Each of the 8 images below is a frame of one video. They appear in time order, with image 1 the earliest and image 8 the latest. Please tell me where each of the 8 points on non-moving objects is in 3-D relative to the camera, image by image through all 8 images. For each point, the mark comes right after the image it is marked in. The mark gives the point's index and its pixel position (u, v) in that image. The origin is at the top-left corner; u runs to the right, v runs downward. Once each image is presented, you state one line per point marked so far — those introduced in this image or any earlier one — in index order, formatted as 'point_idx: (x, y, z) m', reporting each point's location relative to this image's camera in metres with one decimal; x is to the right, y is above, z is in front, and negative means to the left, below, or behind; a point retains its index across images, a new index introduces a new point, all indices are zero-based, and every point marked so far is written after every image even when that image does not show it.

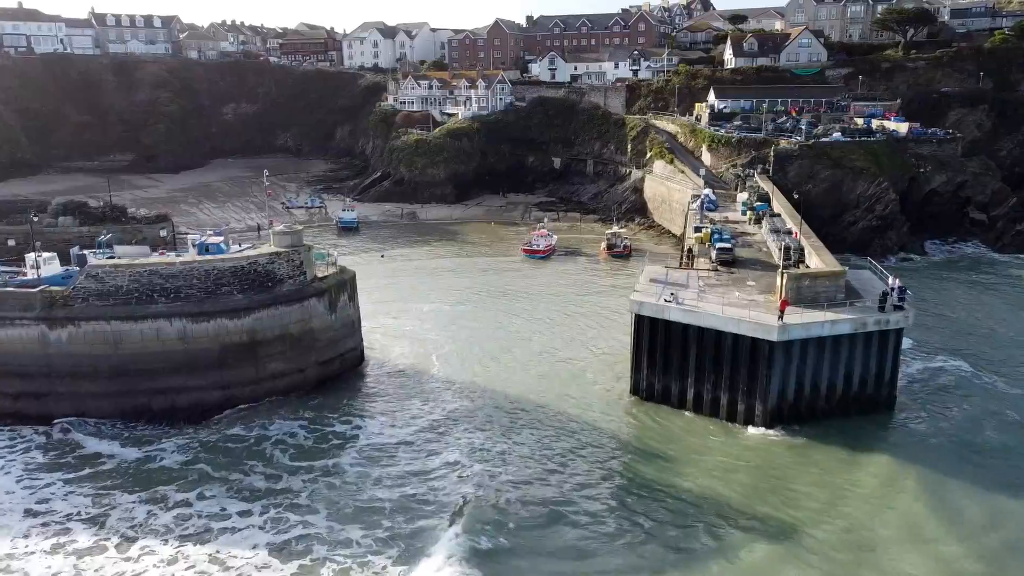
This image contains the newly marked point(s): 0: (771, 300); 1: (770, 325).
0: (+5.6, -0.3, +18.5) m
1: (+5.1, -0.7, +16.7) m
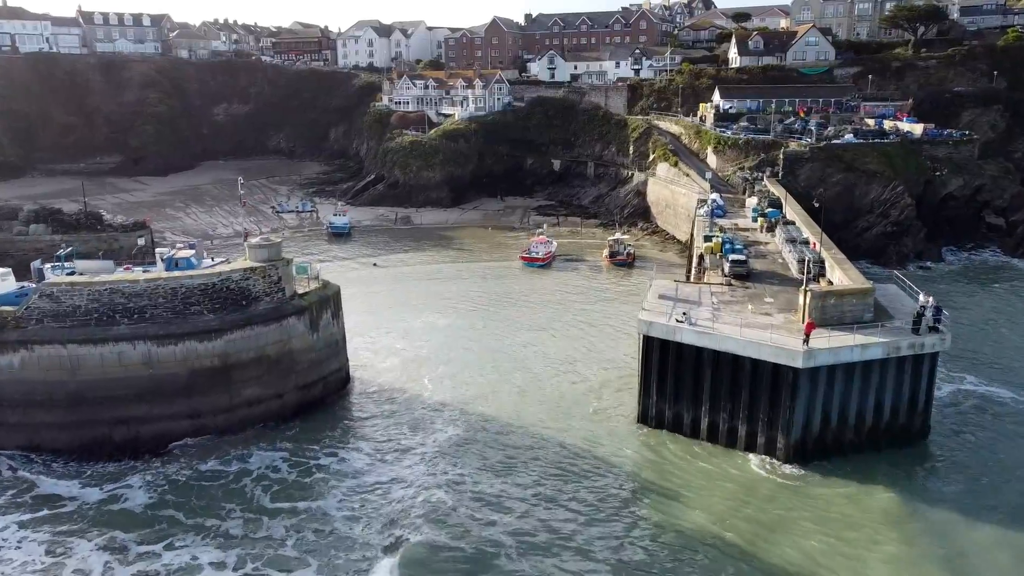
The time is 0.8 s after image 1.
0: (+5.6, -0.6, +16.9) m
1: (+5.0, -1.1, +15.1) m
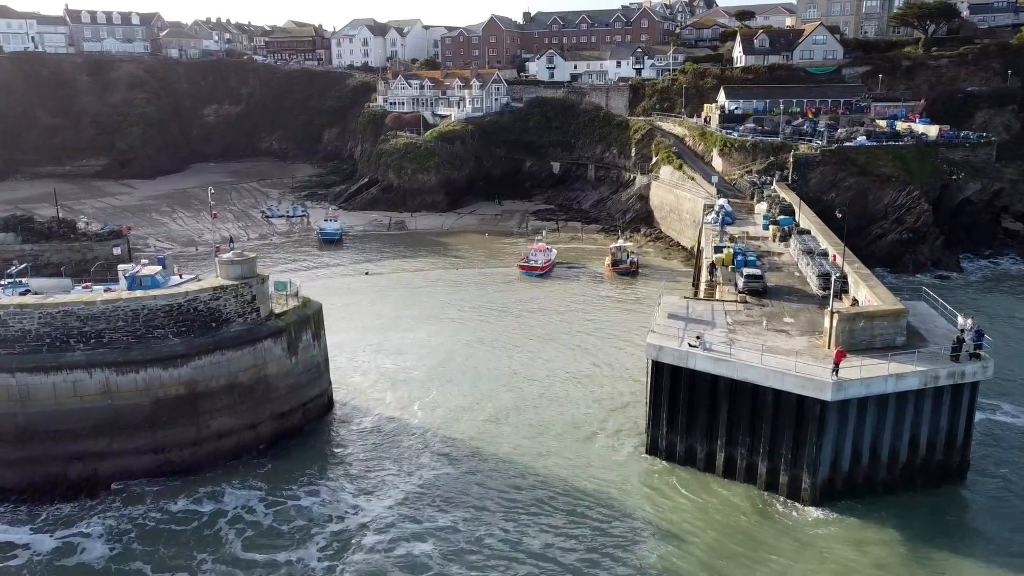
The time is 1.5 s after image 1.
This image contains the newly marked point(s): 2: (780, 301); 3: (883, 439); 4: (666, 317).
0: (+5.5, -1.0, +15.4) m
1: (+4.9, -1.5, +13.5) m
2: (+5.8, -0.3, +18.4) m
3: (+6.2, -2.5, +14.2) m
4: (+3.1, -0.6, +17.3) m
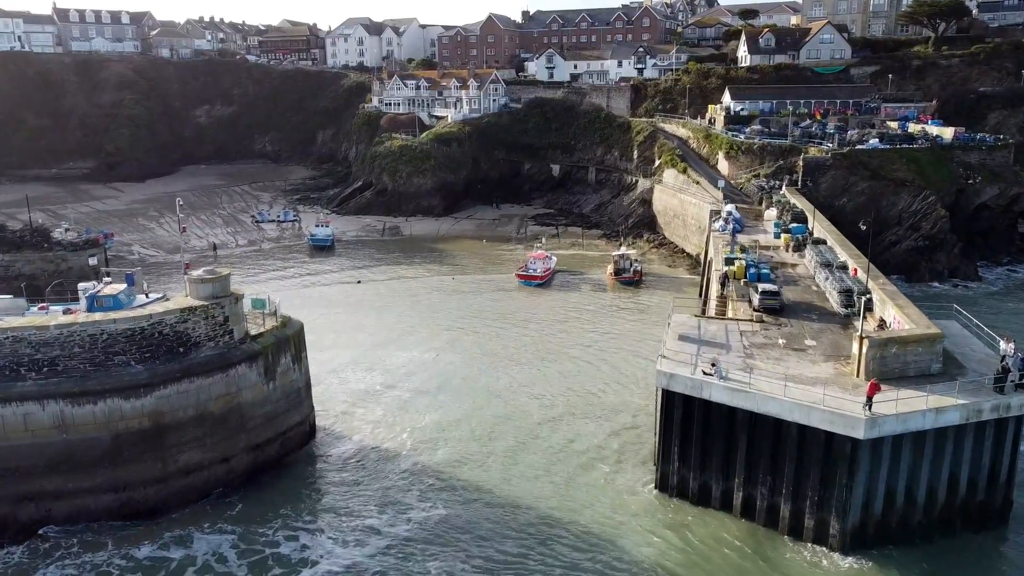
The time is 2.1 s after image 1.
0: (+5.4, -1.4, +14.0) m
1: (+4.9, -1.8, +12.1) m
2: (+5.7, -0.6, +17.0) m
3: (+6.1, -2.9, +12.8) m
4: (+3.1, -1.0, +15.9) m
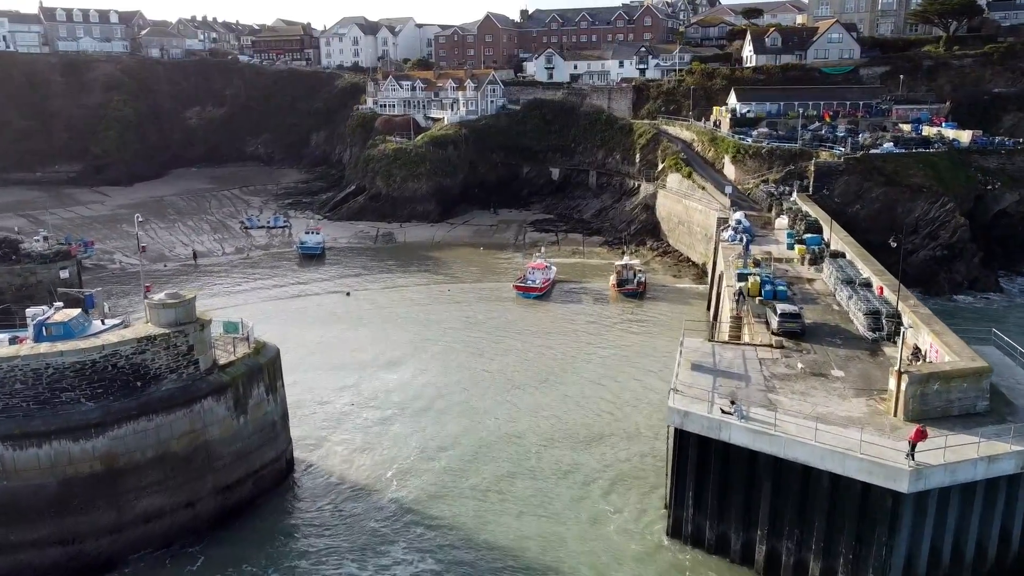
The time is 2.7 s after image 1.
0: (+5.4, -1.8, +12.5) m
1: (+4.8, -2.3, +10.7) m
2: (+5.7, -1.0, +15.5) m
3: (+6.1, -3.3, +11.3) m
4: (+3.0, -1.4, +14.4) m
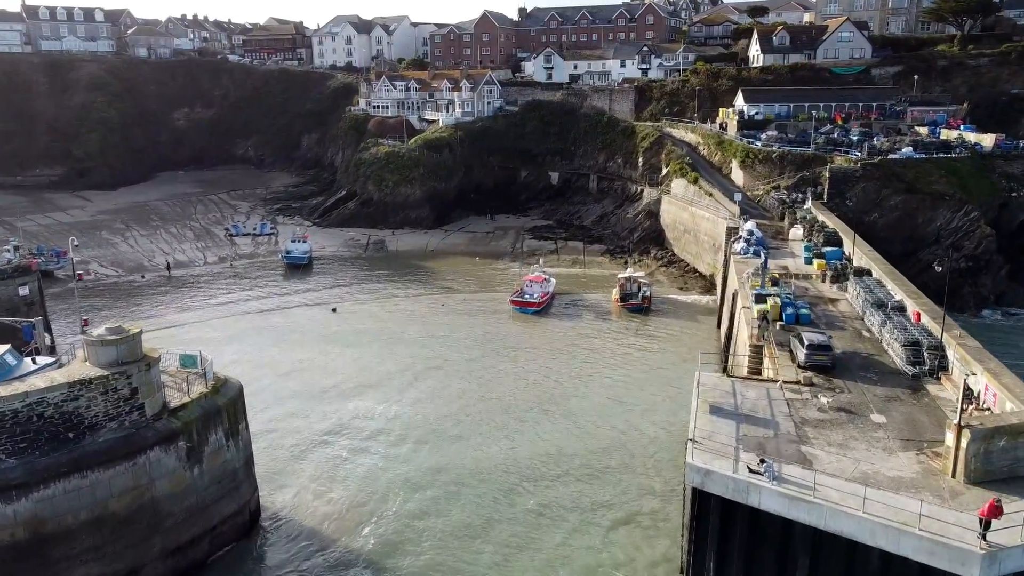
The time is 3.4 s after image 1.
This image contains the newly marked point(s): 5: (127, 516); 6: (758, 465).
0: (+5.3, -2.2, +10.7) m
1: (+4.7, -2.7, +8.9) m
2: (+5.5, -1.5, +13.7) m
3: (+6.0, -3.8, +9.5) m
4: (+2.9, -1.8, +12.6) m
5: (-5.3, -3.1, +11.7) m
6: (+3.1, -2.2, +10.7) m
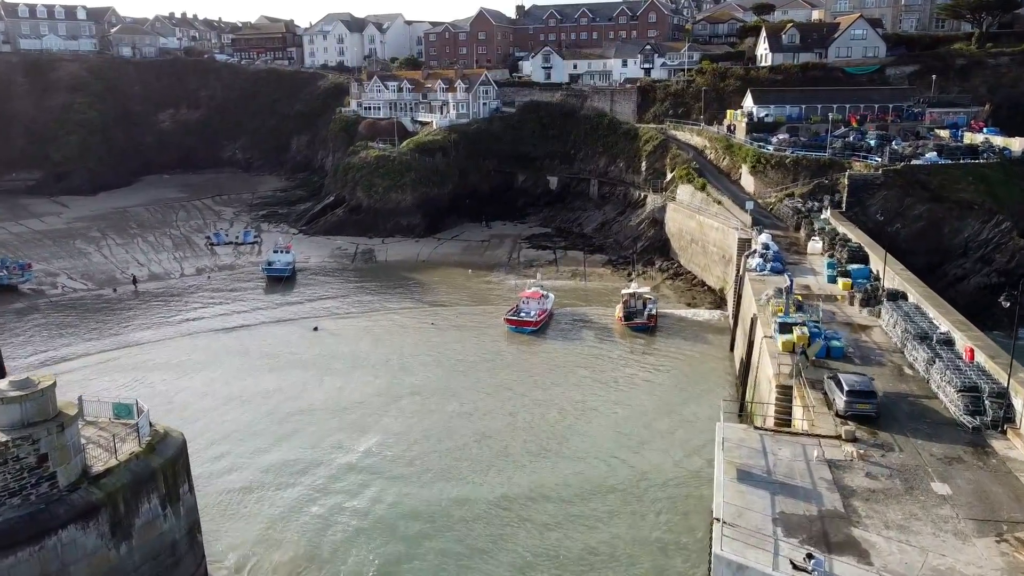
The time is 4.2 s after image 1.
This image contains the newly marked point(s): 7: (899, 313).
0: (+5.1, -2.8, +8.6) m
1: (+4.6, -3.2, +6.8) m
2: (+5.4, -2.0, +11.6) m
3: (+5.8, -4.3, +7.5) m
4: (+2.7, -2.4, +10.5) m
5: (-5.4, -3.7, +9.7) m
6: (+2.9, -2.8, +8.6) m
7: (+7.4, -0.5, +16.2) m
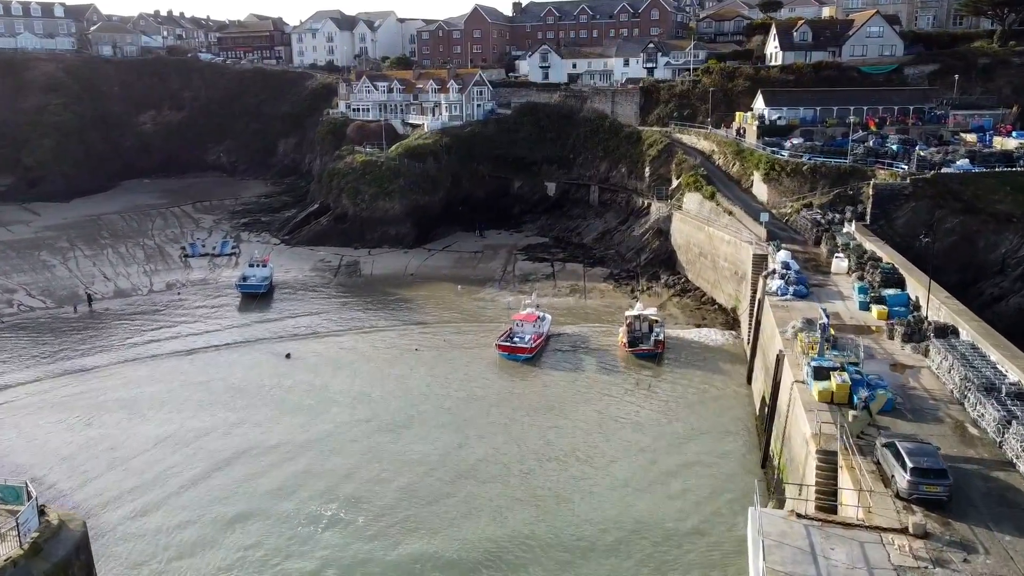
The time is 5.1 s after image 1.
0: (+4.9, -3.4, +6.2) m
1: (+4.4, -3.9, +4.4) m
2: (+5.2, -2.6, +9.2) m
3: (+5.6, -4.9, +5.1) m
4: (+2.5, -3.0, +8.1) m
5: (-5.6, -4.3, +7.3) m
6: (+2.8, -3.4, +6.2) m
7: (+7.2, -1.1, +13.8) m
